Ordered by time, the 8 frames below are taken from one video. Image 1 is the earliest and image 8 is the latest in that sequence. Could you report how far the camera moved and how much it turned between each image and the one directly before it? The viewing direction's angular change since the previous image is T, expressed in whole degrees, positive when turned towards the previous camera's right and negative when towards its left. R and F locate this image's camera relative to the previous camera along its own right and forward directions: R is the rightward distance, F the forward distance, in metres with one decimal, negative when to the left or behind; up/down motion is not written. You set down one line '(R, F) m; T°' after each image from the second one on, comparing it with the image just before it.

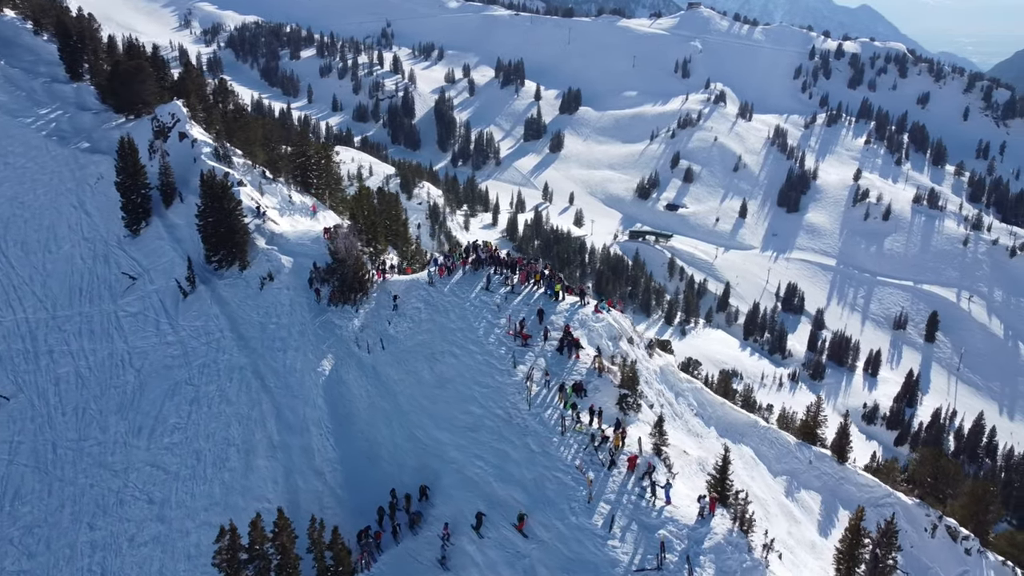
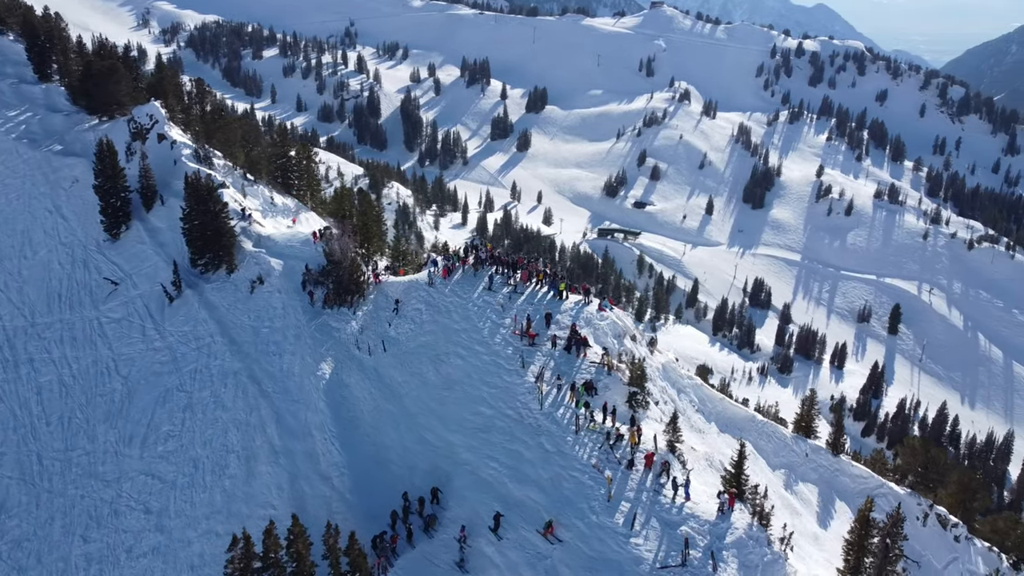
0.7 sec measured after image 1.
(-1.4, +0.1) m; +2°
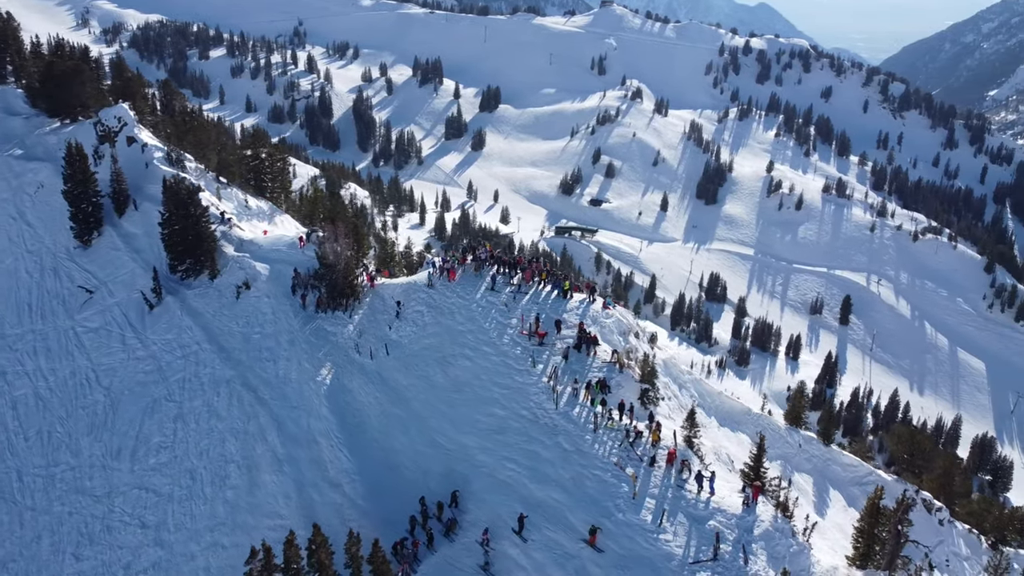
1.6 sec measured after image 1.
(-1.8, +0.2) m; +3°
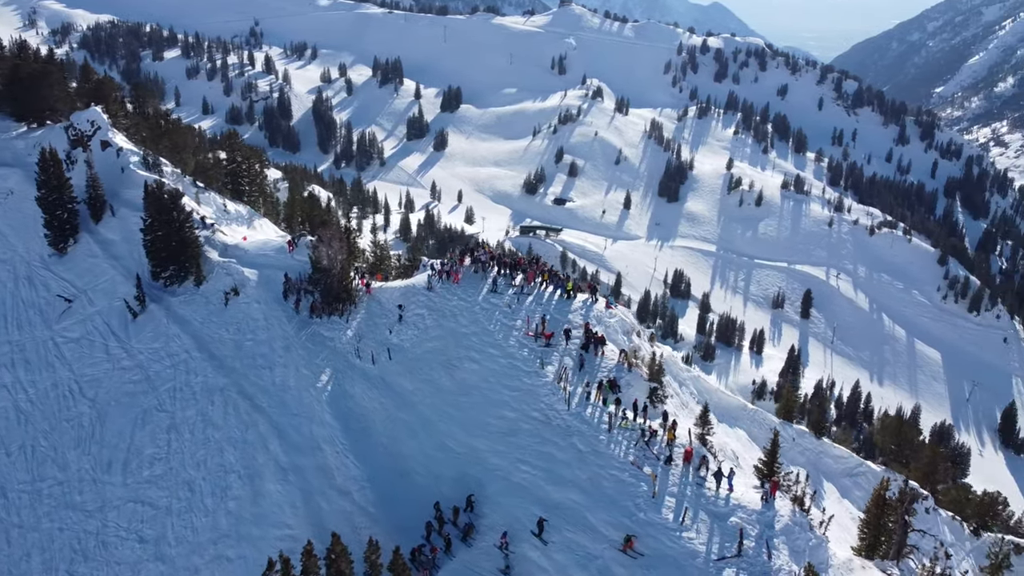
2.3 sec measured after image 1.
(-1.5, +0.1) m; +3°
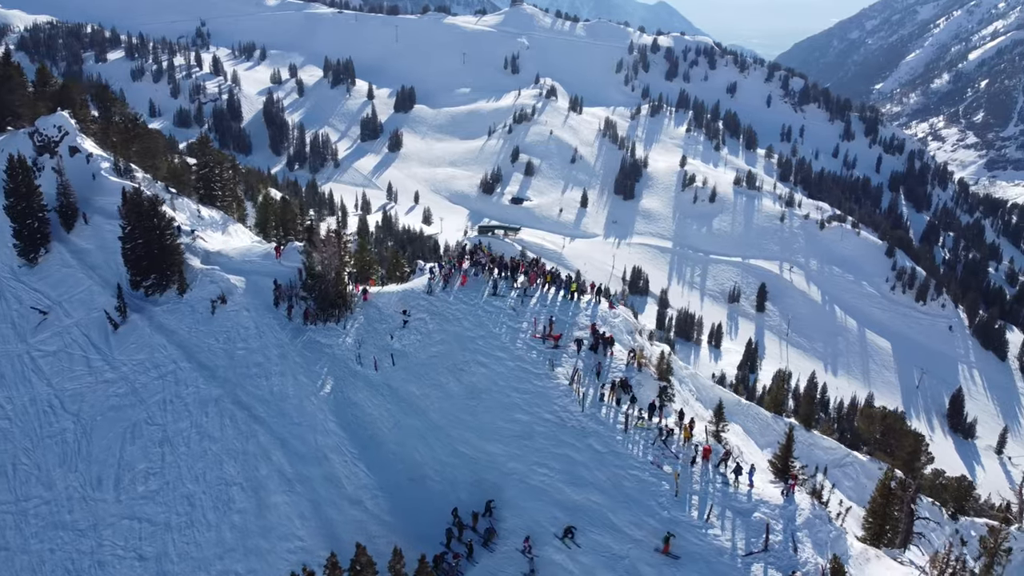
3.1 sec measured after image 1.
(-1.8, +0.1) m; +3°
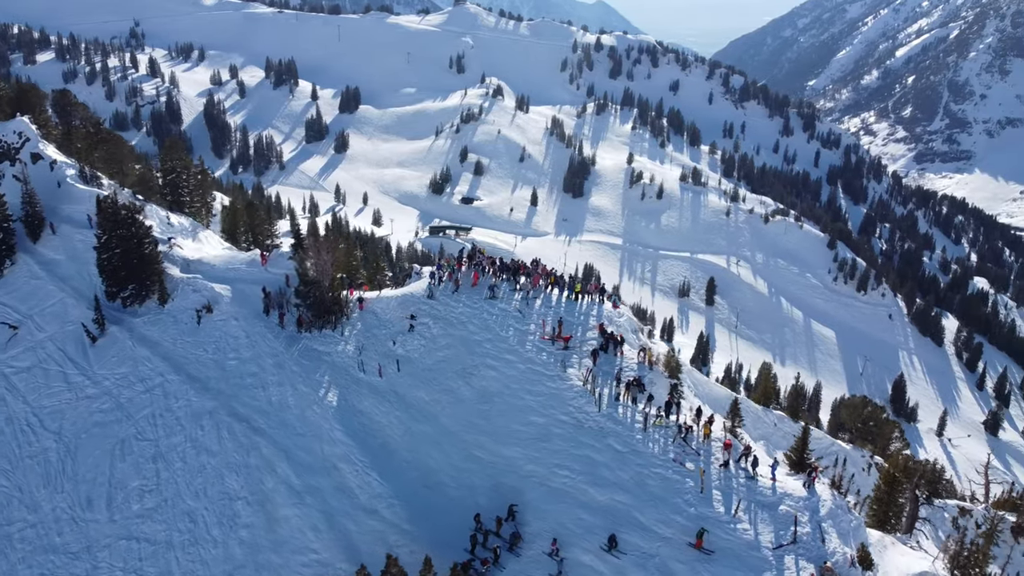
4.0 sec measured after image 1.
(-2.1, +0.2) m; +4°
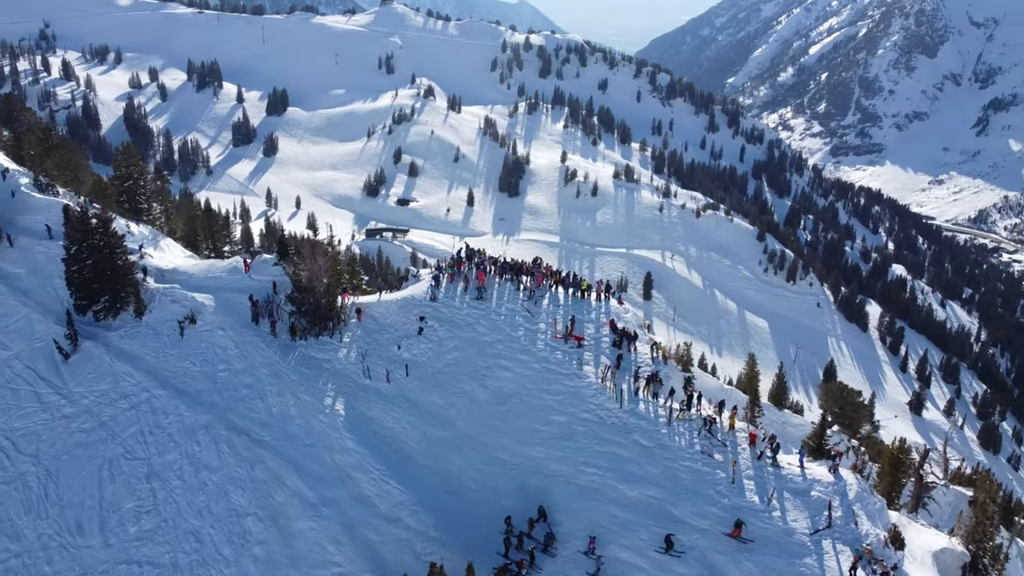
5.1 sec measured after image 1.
(-2.7, +0.3) m; +5°
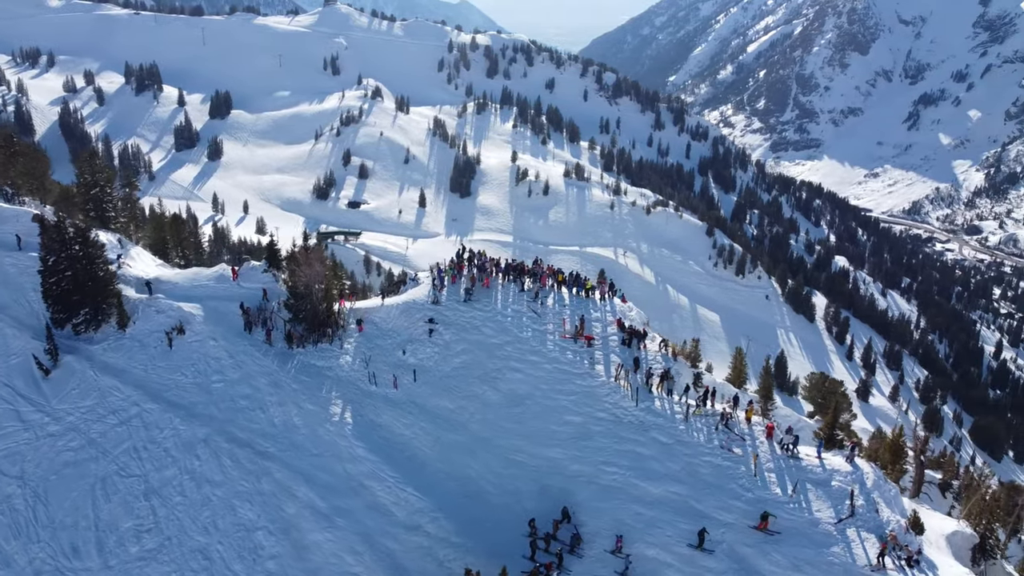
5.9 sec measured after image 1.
(-2.0, +0.2) m; +4°
